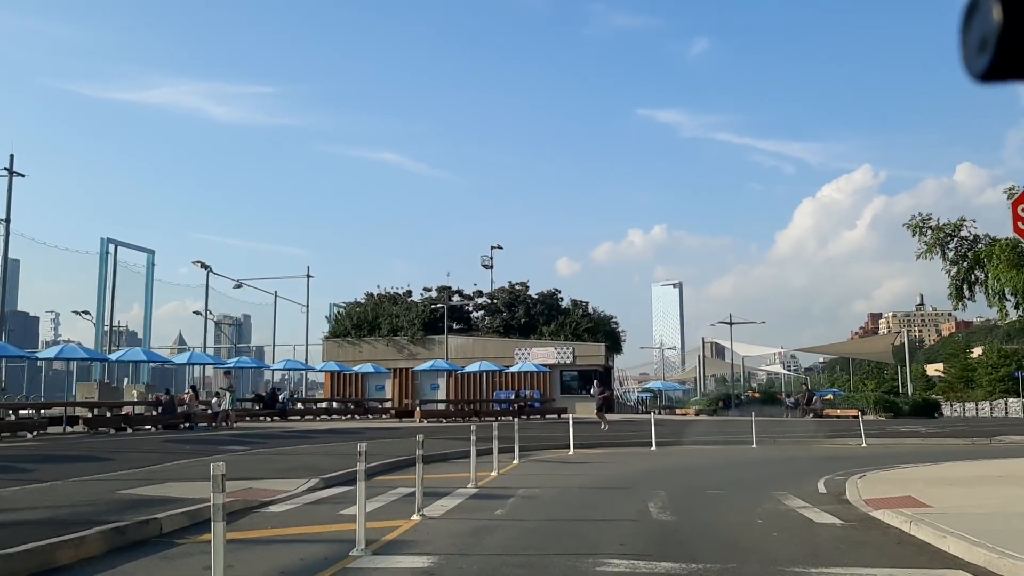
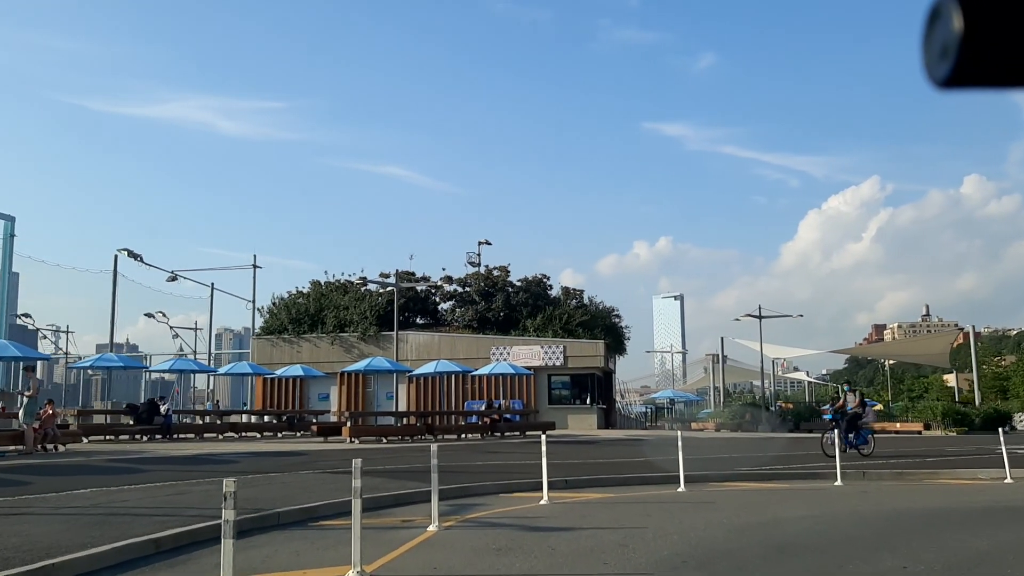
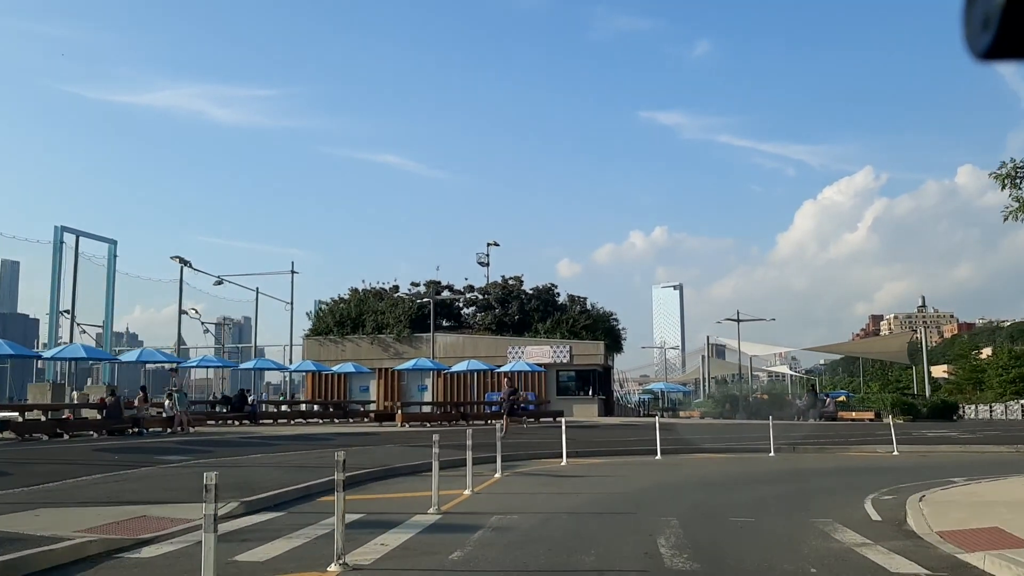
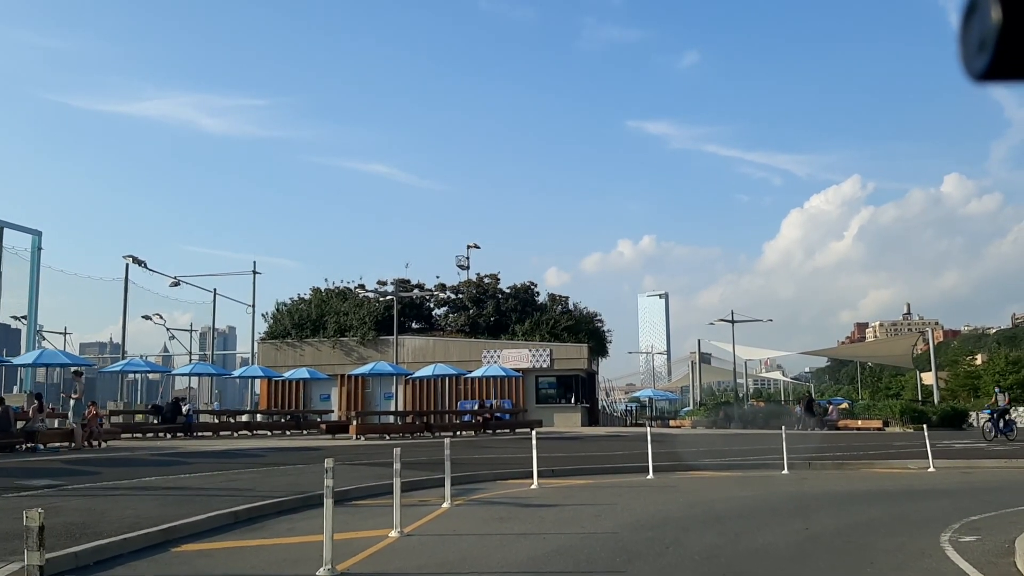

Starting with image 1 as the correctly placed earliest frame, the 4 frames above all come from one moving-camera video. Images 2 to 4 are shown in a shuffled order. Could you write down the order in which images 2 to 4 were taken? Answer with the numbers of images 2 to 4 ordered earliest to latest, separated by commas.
3, 4, 2
